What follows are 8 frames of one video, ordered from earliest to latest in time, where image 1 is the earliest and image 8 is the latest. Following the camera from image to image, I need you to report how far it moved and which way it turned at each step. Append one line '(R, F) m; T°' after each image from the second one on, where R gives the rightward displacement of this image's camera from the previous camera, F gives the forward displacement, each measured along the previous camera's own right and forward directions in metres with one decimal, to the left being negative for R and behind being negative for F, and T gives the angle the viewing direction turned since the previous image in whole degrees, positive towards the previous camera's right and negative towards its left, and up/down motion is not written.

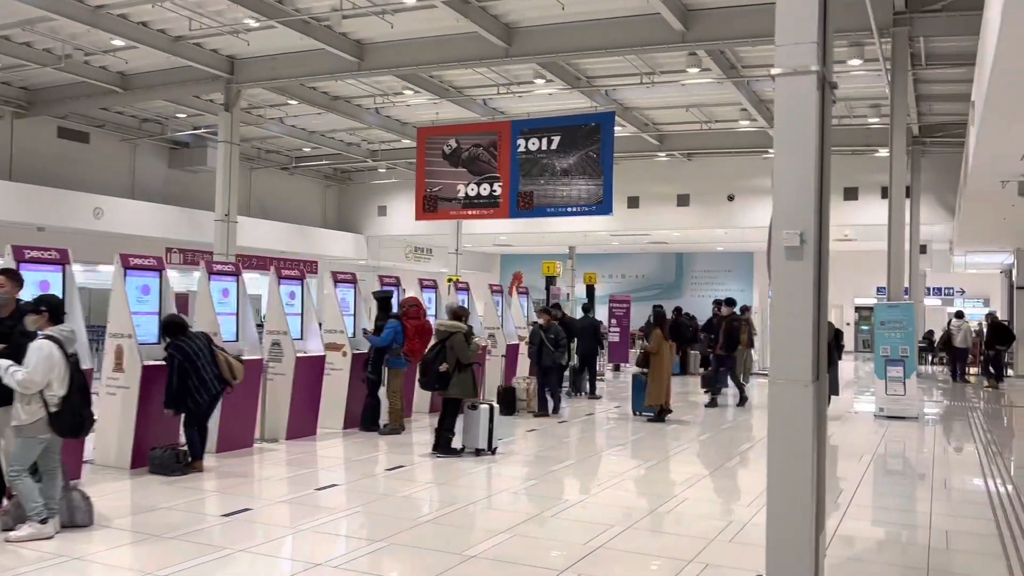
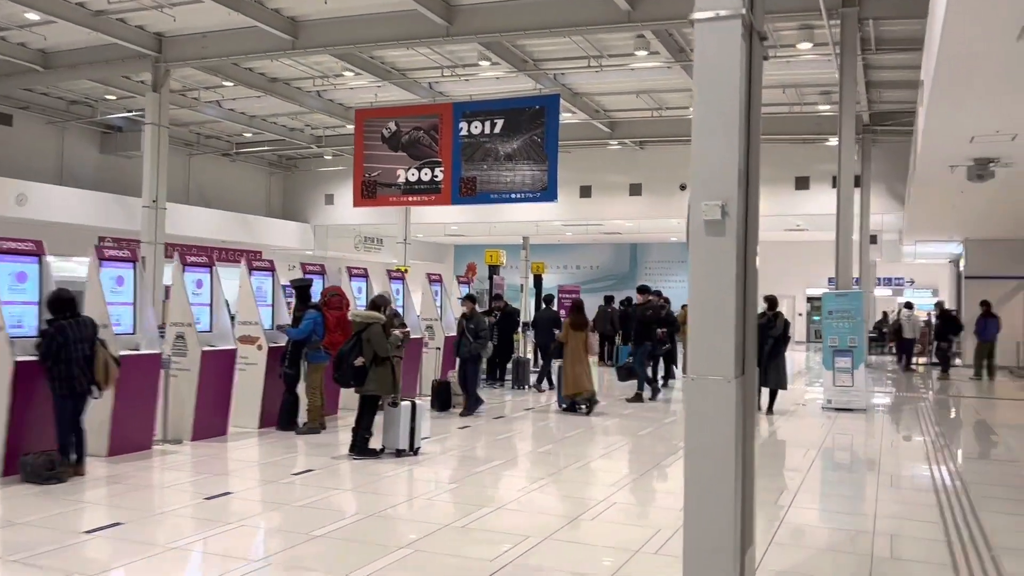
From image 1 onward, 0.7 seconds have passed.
(+0.3, +0.5) m; +3°
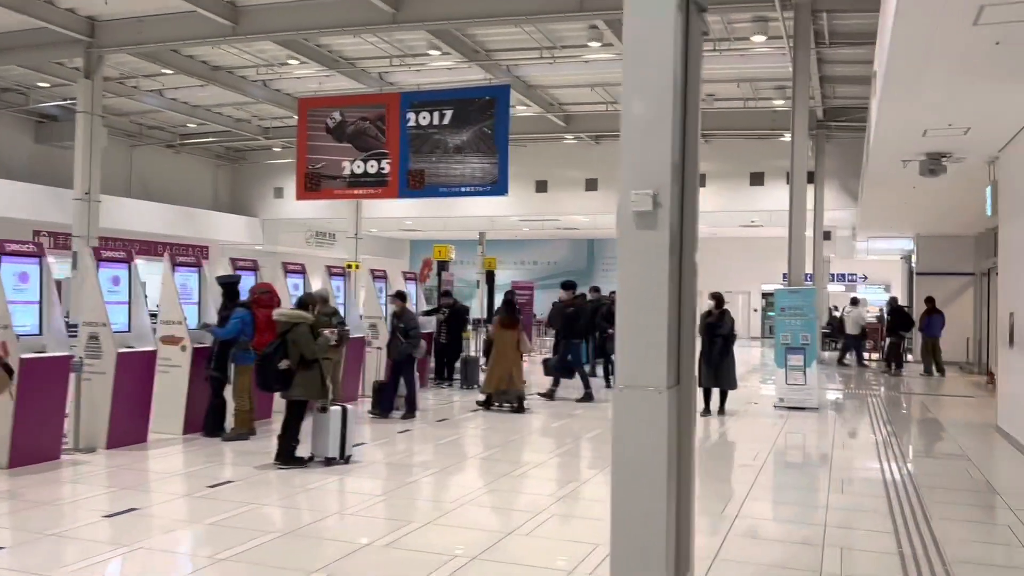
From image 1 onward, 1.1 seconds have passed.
(+0.2, +0.3) m; +3°
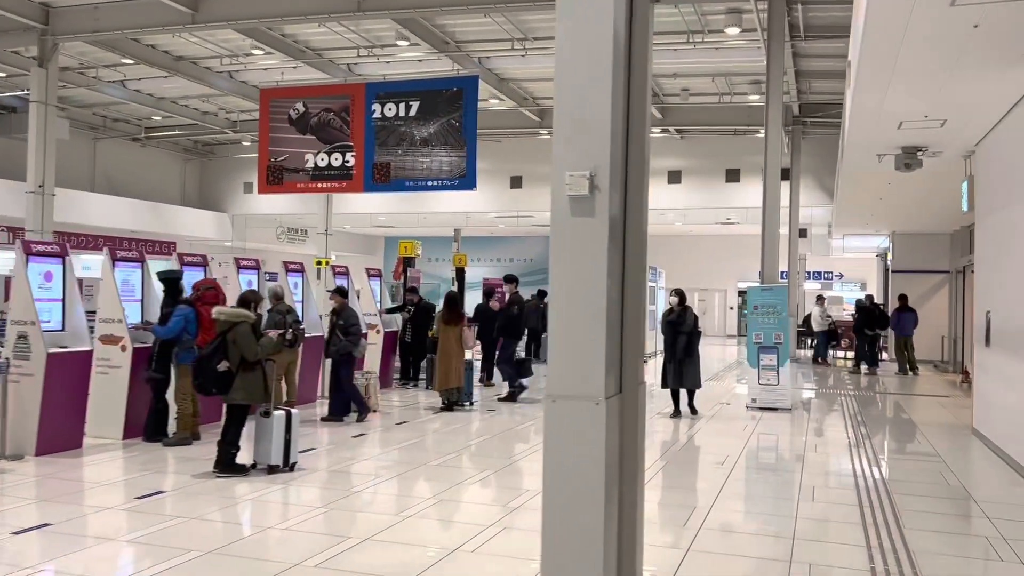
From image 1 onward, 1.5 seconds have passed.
(+0.2, +0.3) m; +1°
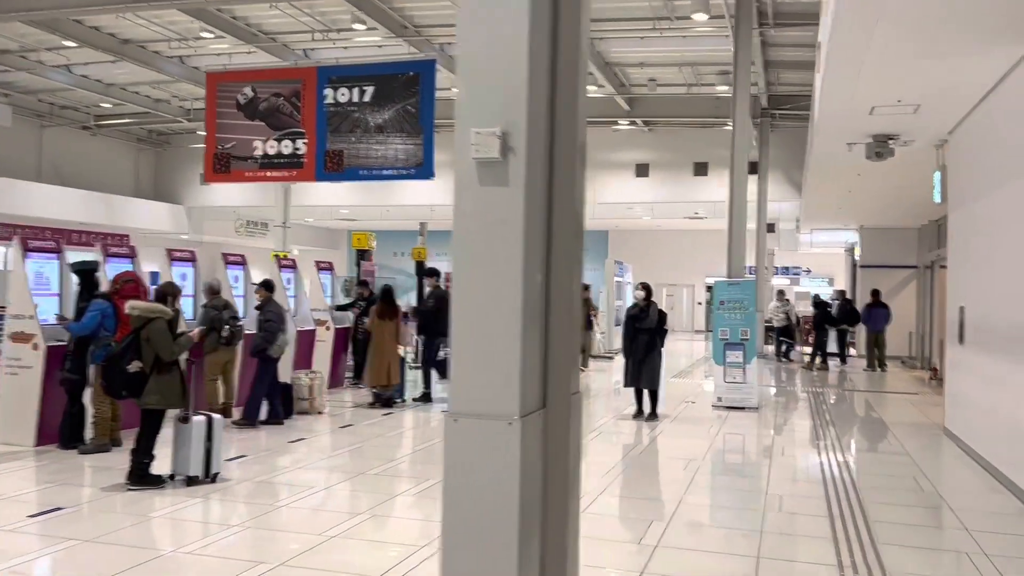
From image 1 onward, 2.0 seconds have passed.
(+0.2, +0.4) m; +2°
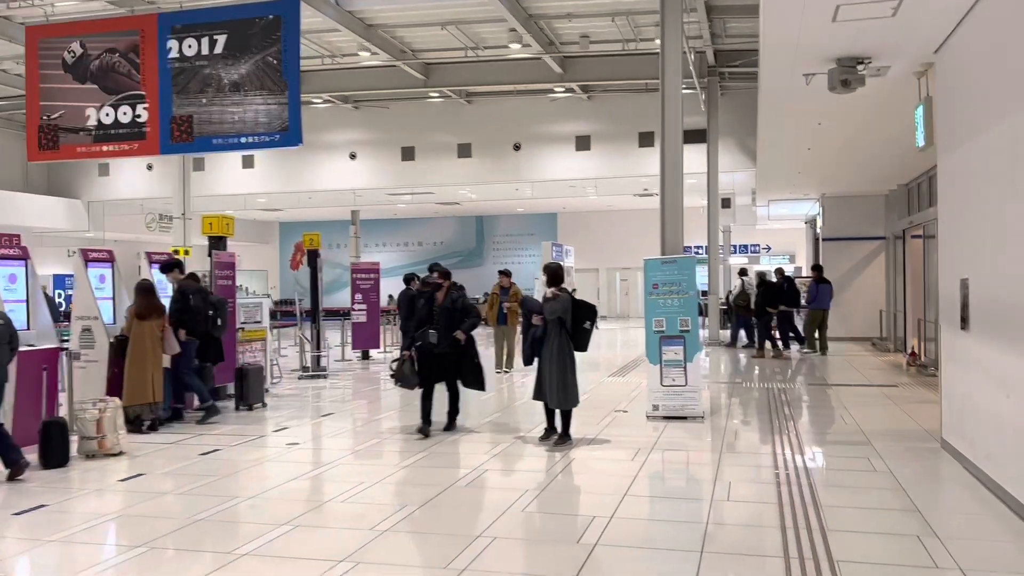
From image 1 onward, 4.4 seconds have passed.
(+0.8, +1.9) m; +2°
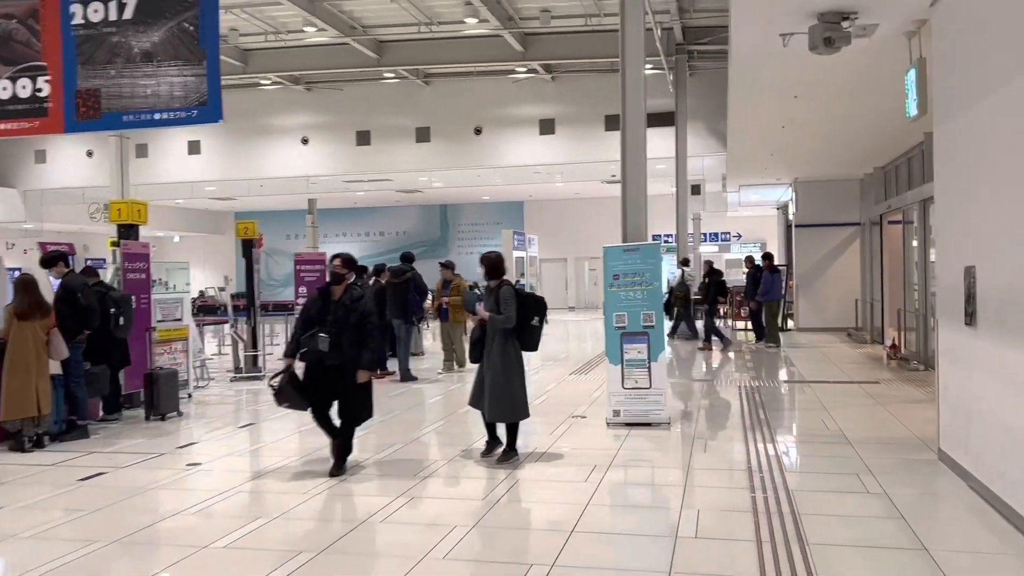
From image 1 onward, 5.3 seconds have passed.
(+0.2, +0.8) m; +2°
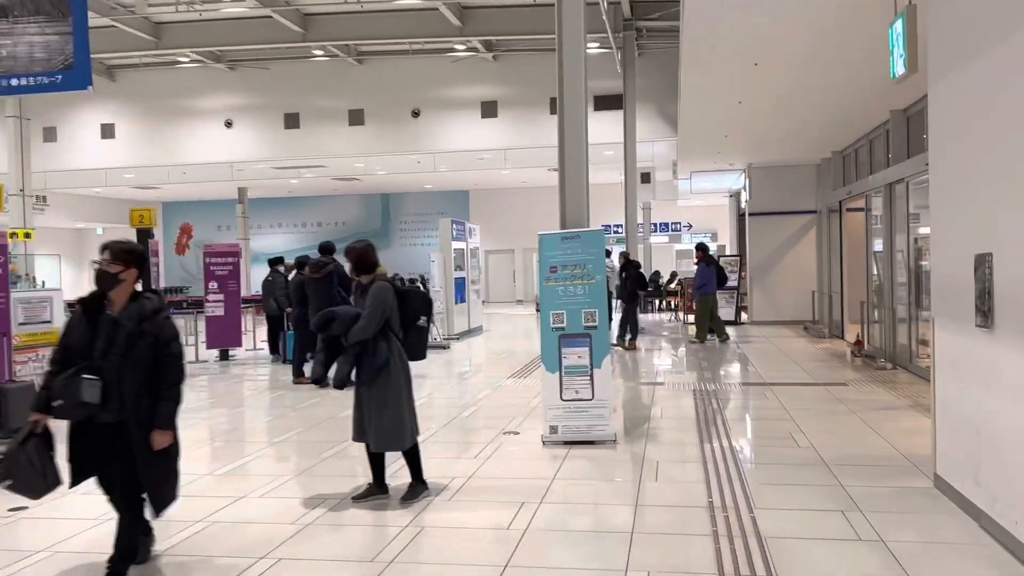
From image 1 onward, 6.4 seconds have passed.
(+0.2, +1.0) m; +3°
